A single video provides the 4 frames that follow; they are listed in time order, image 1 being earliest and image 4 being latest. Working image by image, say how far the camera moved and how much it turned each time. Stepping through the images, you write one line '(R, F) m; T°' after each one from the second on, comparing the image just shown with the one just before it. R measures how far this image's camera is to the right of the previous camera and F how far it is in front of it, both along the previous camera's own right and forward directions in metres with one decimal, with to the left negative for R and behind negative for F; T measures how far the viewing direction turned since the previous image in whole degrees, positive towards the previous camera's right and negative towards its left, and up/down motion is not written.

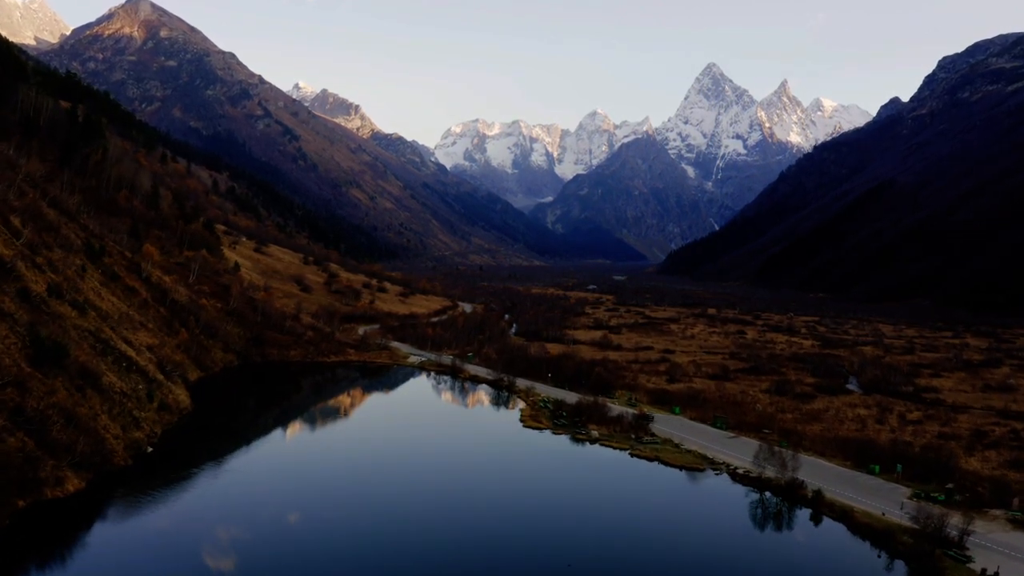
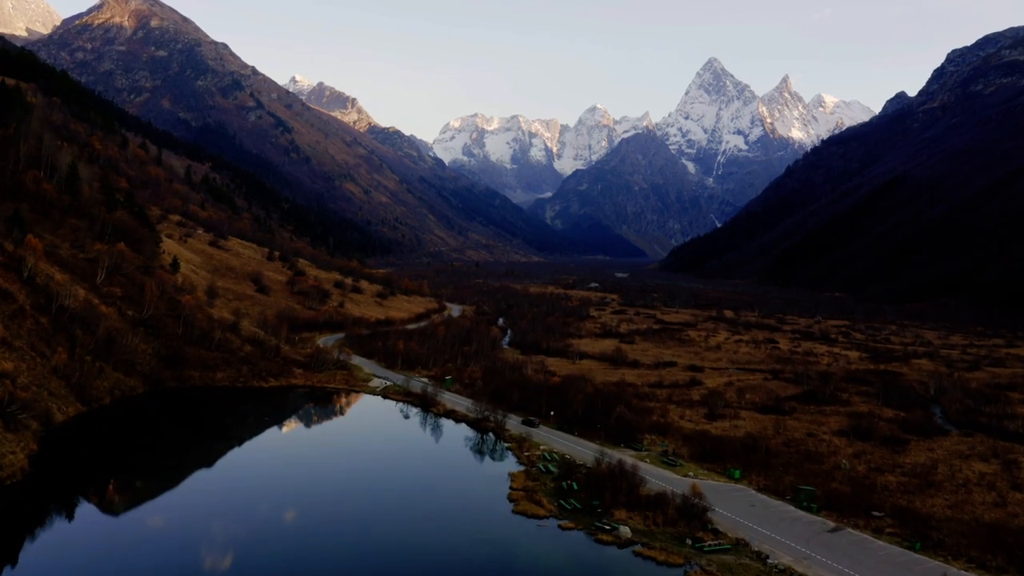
(+0.8, +20.5) m; 0°
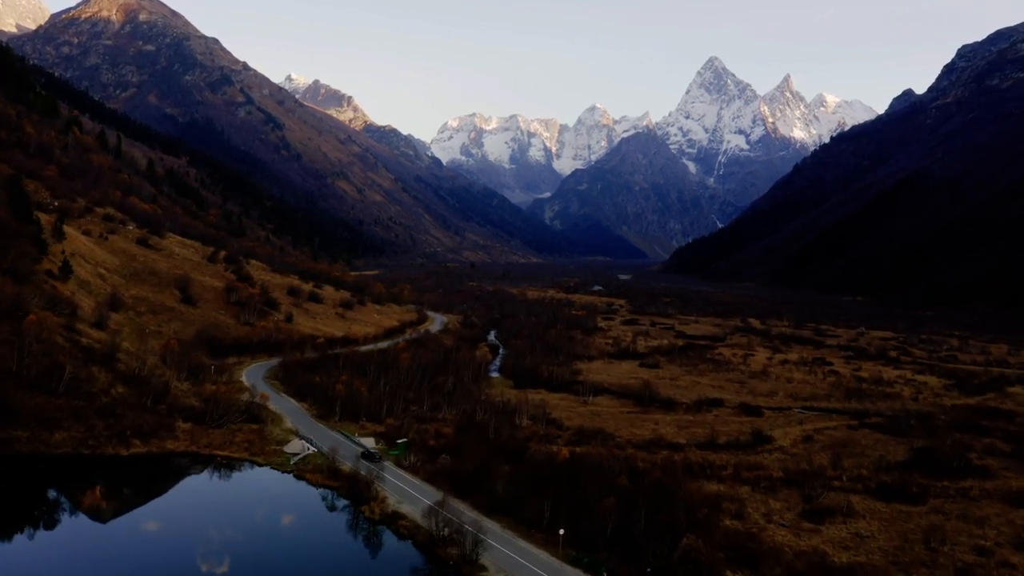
(+0.9, +23.8) m; 0°
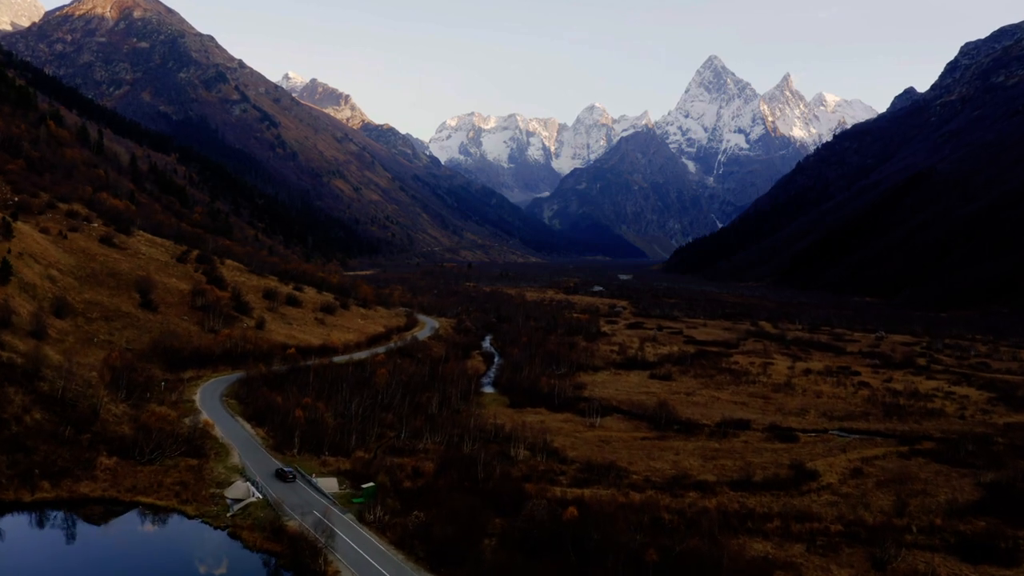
(+0.3, +9.0) m; 0°
